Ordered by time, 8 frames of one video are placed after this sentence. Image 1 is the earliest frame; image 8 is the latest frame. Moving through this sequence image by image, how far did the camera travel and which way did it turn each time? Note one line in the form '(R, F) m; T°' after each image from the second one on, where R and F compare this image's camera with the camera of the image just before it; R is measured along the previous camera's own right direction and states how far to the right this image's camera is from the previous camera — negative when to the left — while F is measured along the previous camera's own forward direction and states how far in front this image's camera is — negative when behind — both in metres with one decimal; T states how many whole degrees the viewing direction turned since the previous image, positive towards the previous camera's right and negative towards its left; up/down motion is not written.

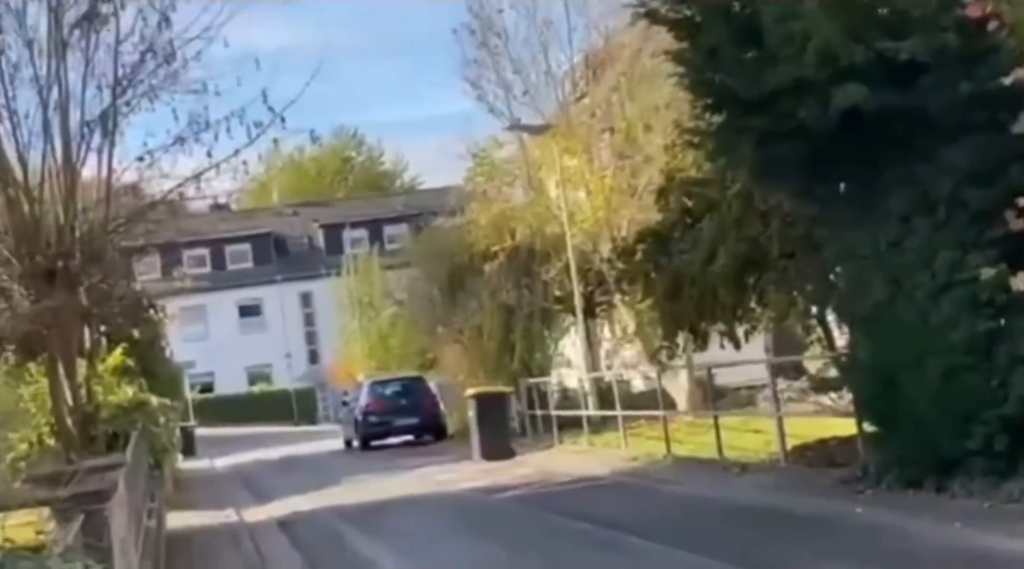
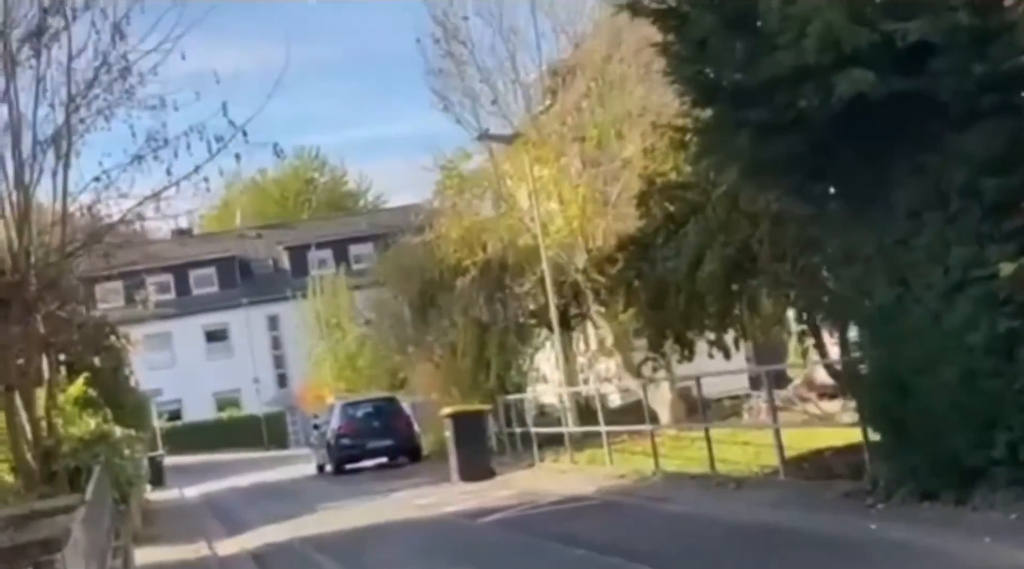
(-0.2, +0.9) m; +1°
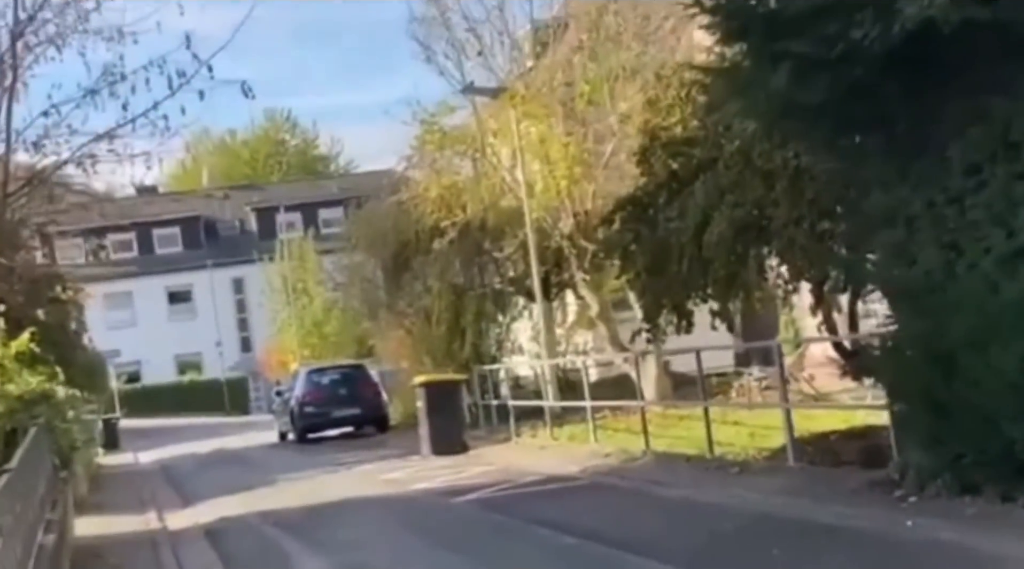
(-0.2, +1.8) m; +1°
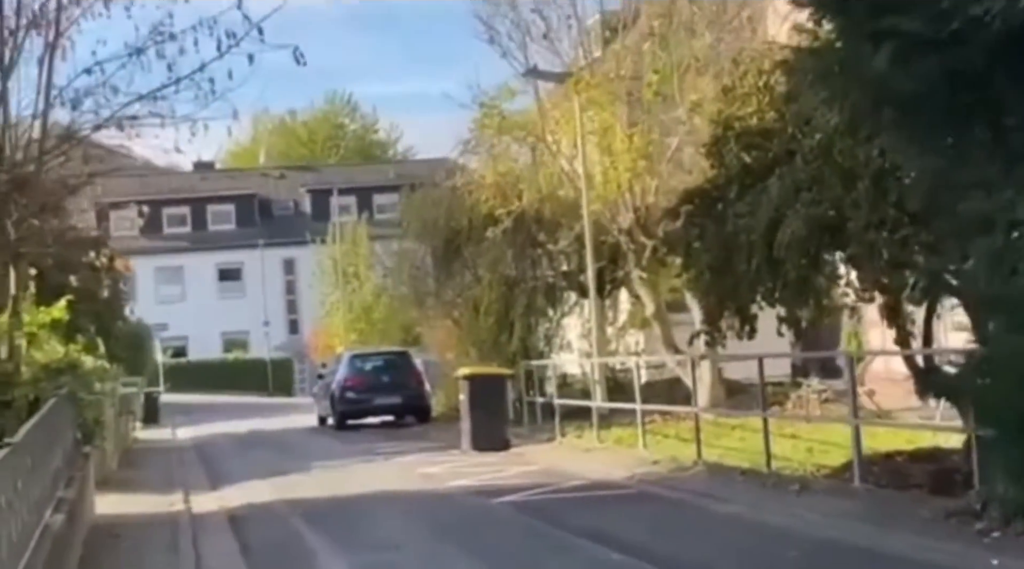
(0.0, +1.1) m; -2°
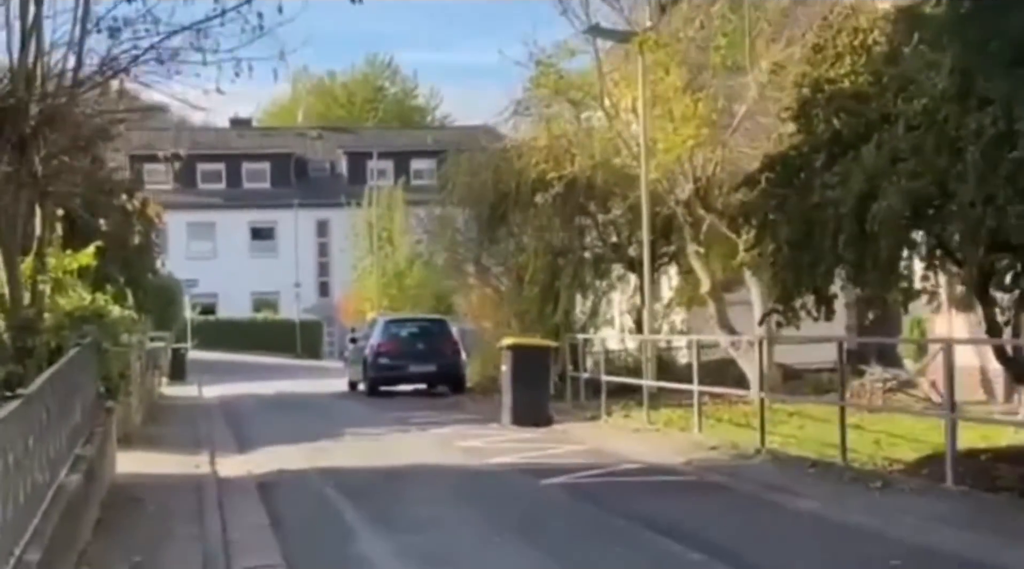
(-0.4, +1.3) m; -1°
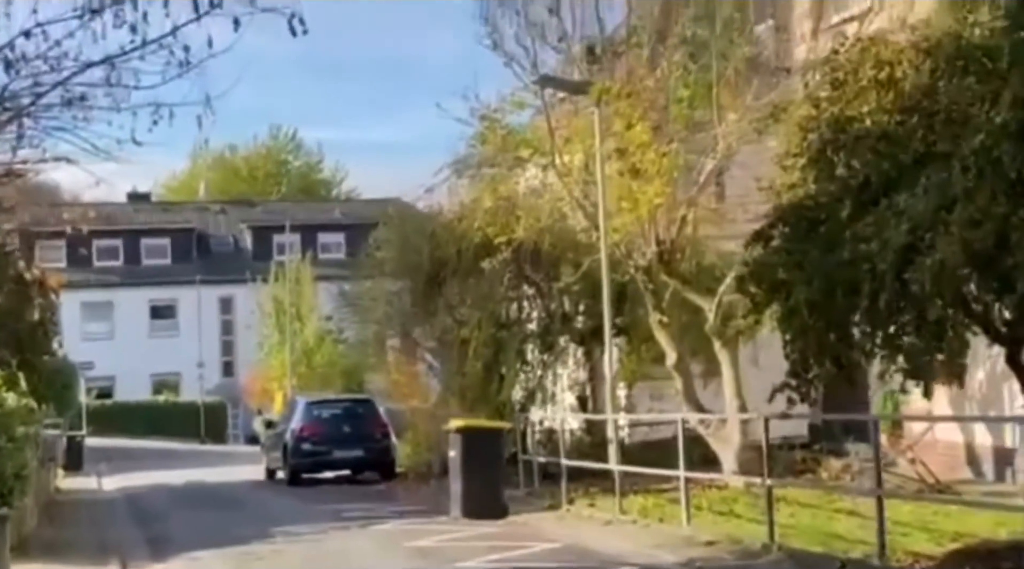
(-0.8, +2.5) m; +4°
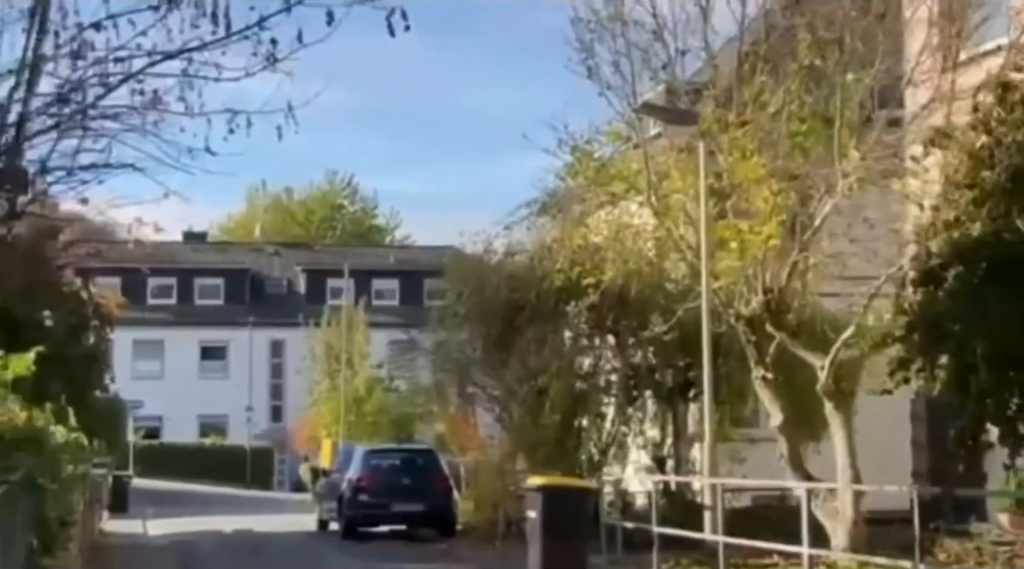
(-0.7, +2.0) m; -2°
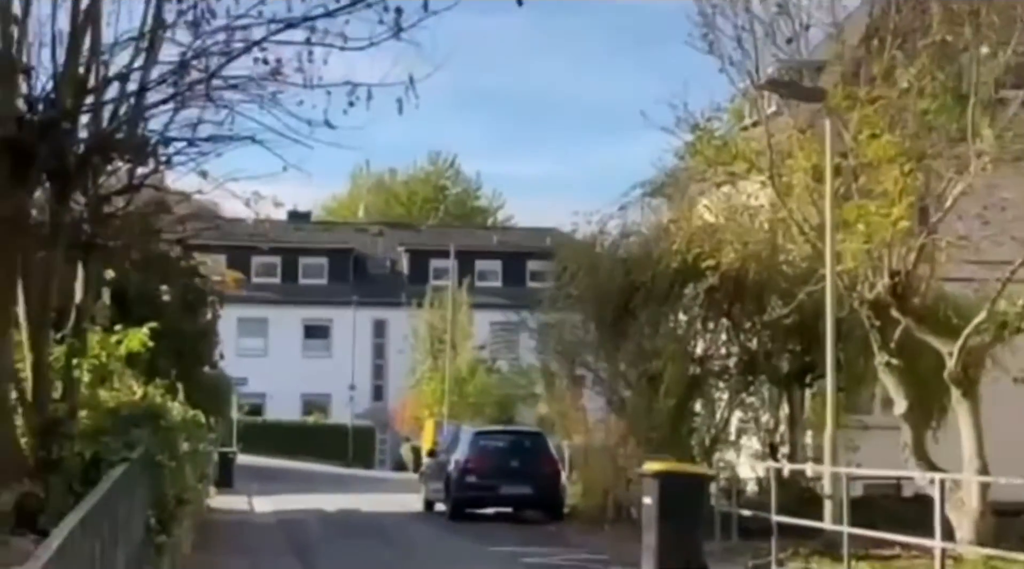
(-0.2, +0.4) m; -4°
